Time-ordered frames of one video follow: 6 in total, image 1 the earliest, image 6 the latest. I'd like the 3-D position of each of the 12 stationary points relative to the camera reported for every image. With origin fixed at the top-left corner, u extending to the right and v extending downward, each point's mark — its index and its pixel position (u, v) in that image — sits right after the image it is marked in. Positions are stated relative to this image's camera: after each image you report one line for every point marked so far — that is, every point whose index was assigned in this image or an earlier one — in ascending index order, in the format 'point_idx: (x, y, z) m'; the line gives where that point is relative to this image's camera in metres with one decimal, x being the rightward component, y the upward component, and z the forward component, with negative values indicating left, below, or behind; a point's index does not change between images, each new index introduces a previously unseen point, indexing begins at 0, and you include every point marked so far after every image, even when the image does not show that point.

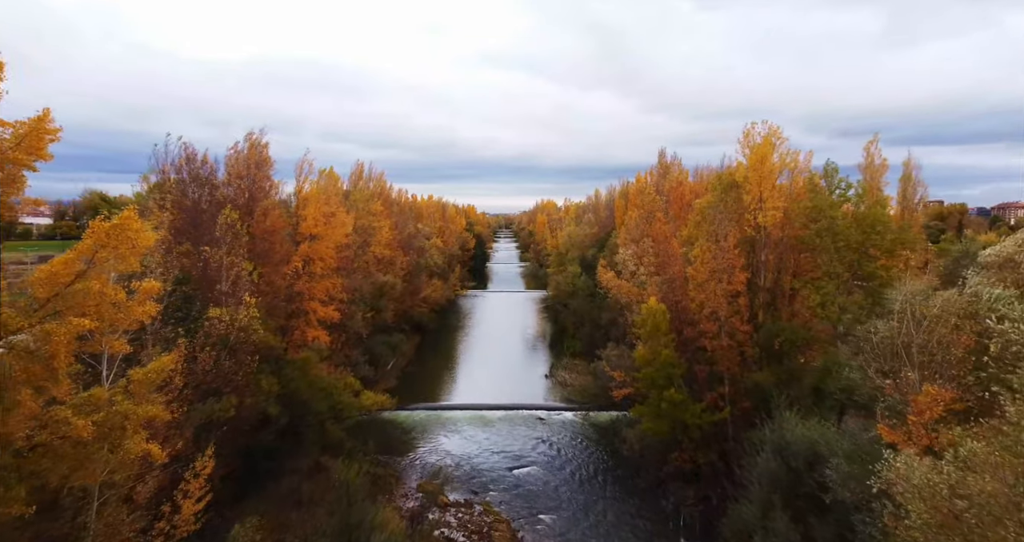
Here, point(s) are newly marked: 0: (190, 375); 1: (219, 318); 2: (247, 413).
0: (-7.9, -2.6, +16.0) m
1: (-7.5, -1.2, +16.6) m
2: (-7.6, -4.1, +18.7) m
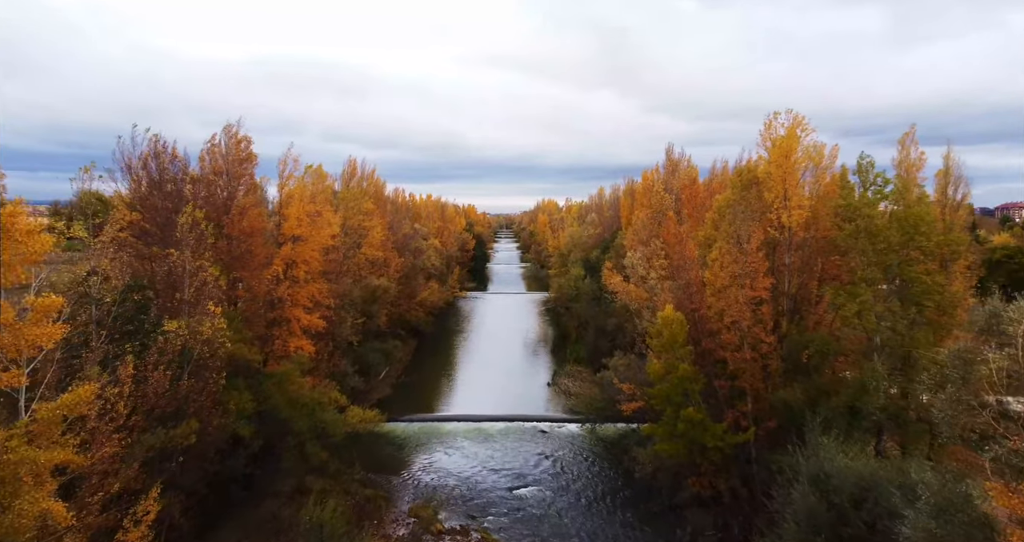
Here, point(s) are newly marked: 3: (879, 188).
0: (-7.9, -2.7, +13.9) m
1: (-7.5, -1.4, +14.5) m
2: (-7.6, -4.3, +16.6) m
3: (+11.0, +2.5, +19.5) m
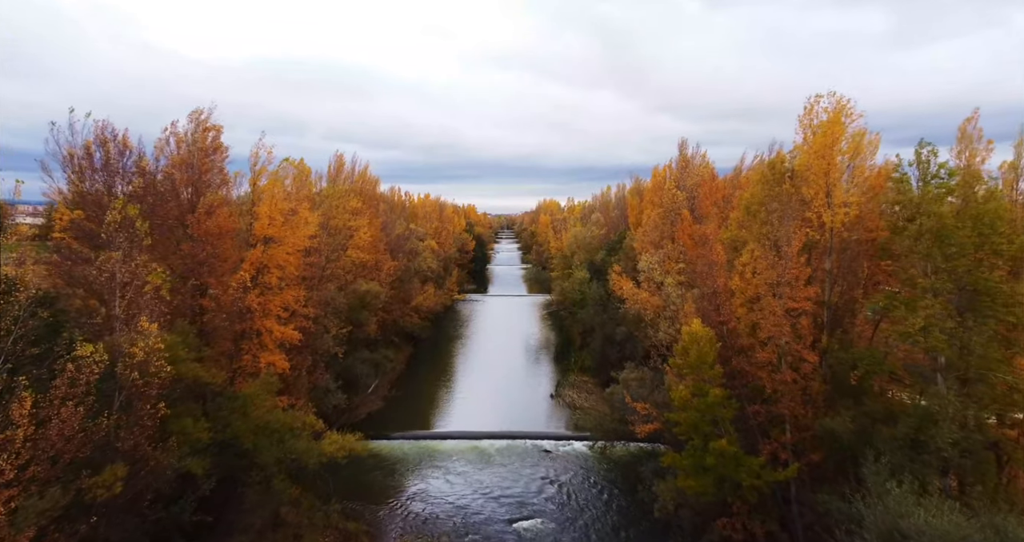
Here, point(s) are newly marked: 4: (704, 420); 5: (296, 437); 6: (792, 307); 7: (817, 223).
0: (-8.0, -2.9, +11.0) m
1: (-7.5, -1.6, +11.6) m
2: (-7.6, -4.4, +13.7) m
3: (+11.1, +2.3, +16.7) m
4: (+5.1, -4.0, +17.4) m
5: (-6.3, -4.8, +19.0) m
6: (+7.6, -1.0, +17.5) m
7: (+8.9, +1.4, +19.0) m
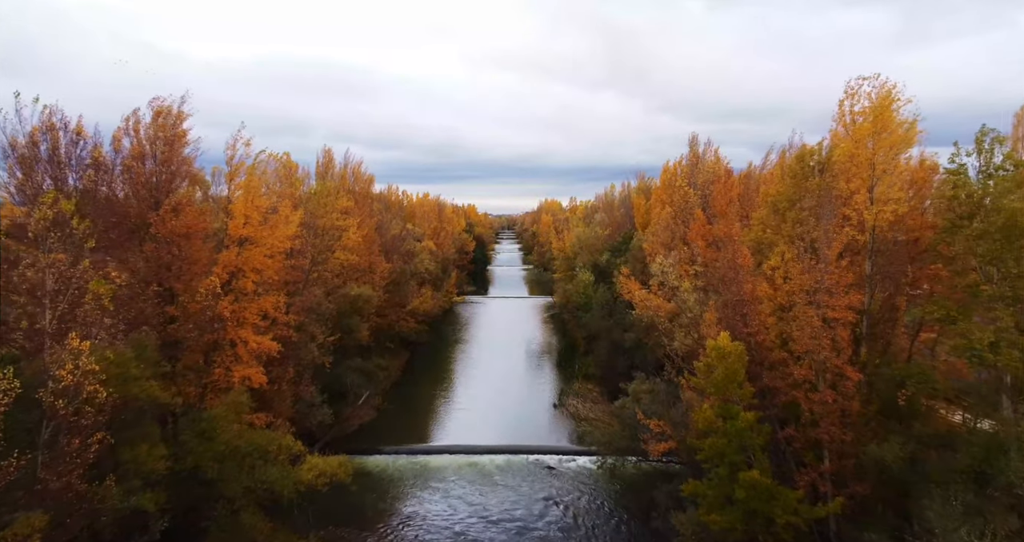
0: (-7.9, -3.0, +8.9) m
1: (-7.5, -1.7, +9.5) m
2: (-7.6, -4.6, +11.6) m
3: (+11.1, +2.2, +14.5) m
4: (+5.1, -4.1, +15.2) m
5: (-6.3, -5.0, +16.8) m
6: (+7.6, -1.1, +15.4) m
7: (+9.0, +1.3, +16.9) m
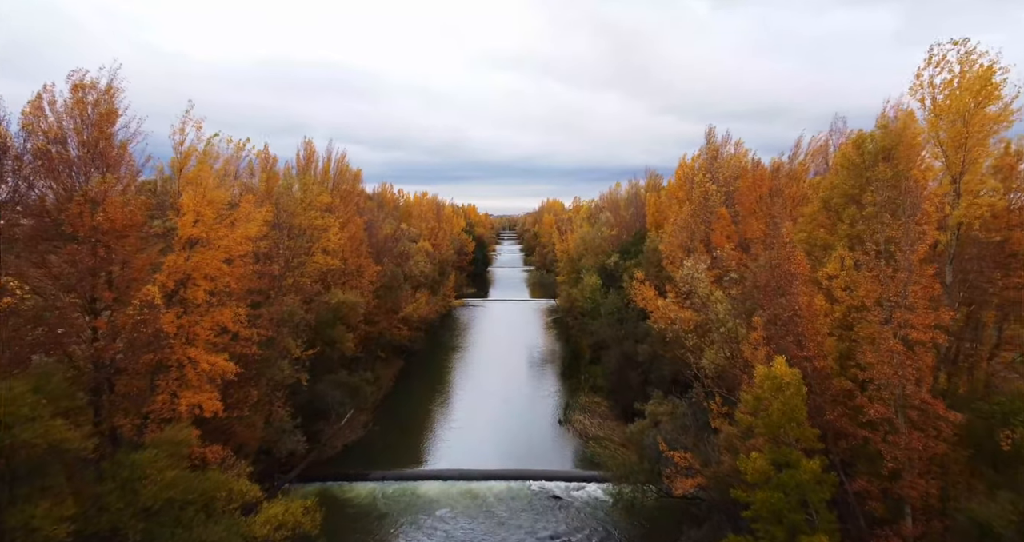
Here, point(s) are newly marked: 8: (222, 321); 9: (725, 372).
0: (-7.9, -3.2, +5.7) m
1: (-7.5, -1.8, +6.4) m
2: (-7.6, -4.7, +8.5) m
3: (+11.1, +2.0, +11.3) m
4: (+5.1, -4.3, +12.1) m
5: (-6.2, -5.2, +13.7) m
6: (+7.6, -1.3, +12.2) m
7: (+9.0, +1.1, +13.7) m
8: (-7.7, -1.4, +17.2) m
9: (+6.0, -2.8, +18.3) m
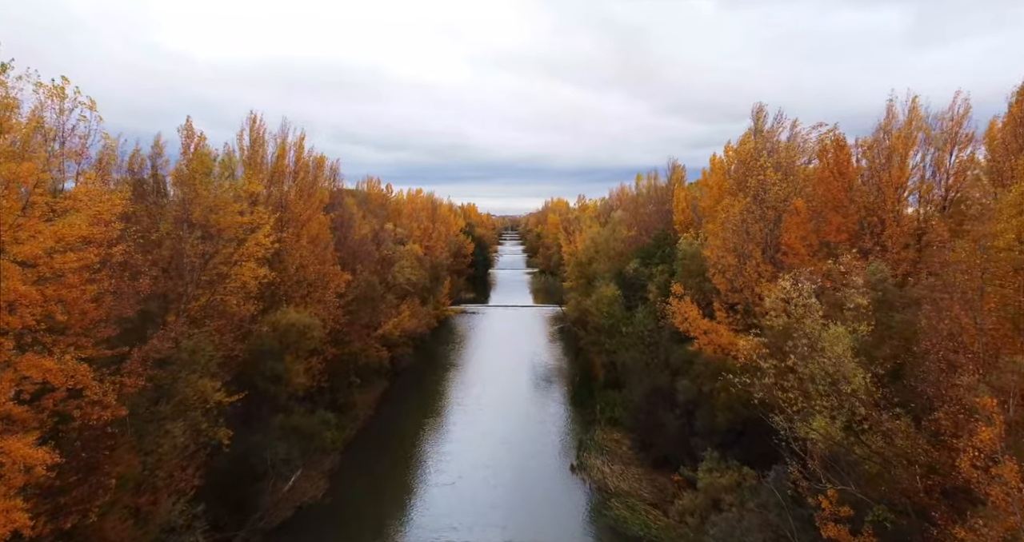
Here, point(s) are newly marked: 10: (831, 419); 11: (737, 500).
0: (-8.0, -3.6, -0.9) m
1: (-7.5, -2.2, -0.3) m
2: (-7.6, -5.1, +1.8) m
3: (+11.1, +1.6, +4.6) m
4: (+5.1, -4.7, +5.3) m
5: (-6.3, -5.6, +7.0) m
6: (+7.6, -1.7, +5.5) m
7: (+9.0, +0.7, +7.0) m
8: (-7.7, -1.8, +10.5) m
9: (+6.0, -3.2, +11.5) m
10: (+5.7, -2.7, +11.7) m
11: (+5.0, -5.0, +15.0) m
